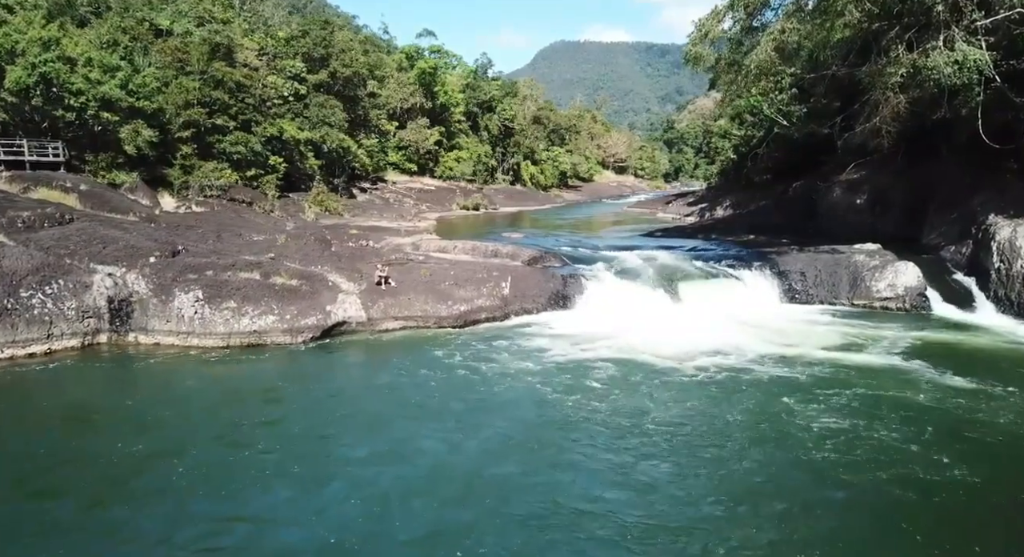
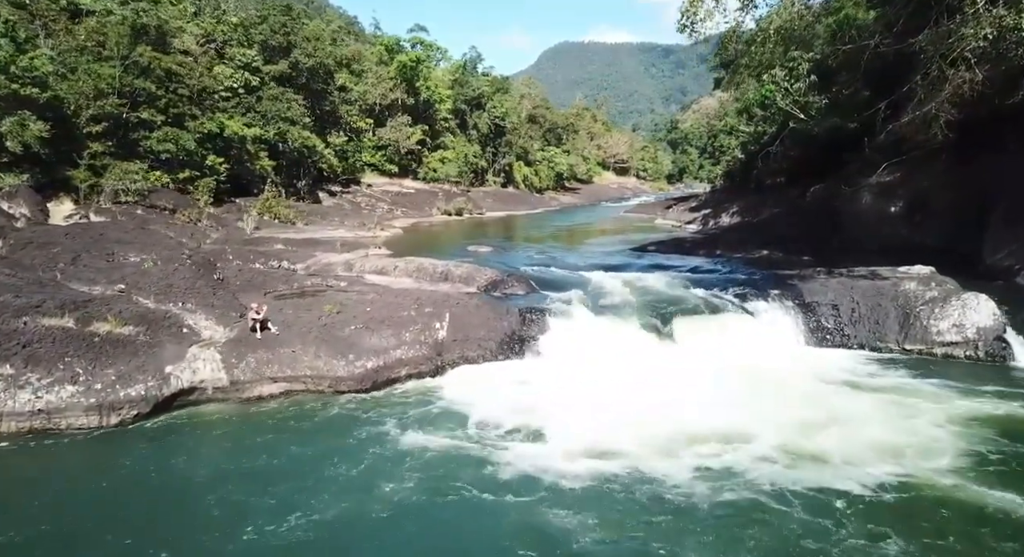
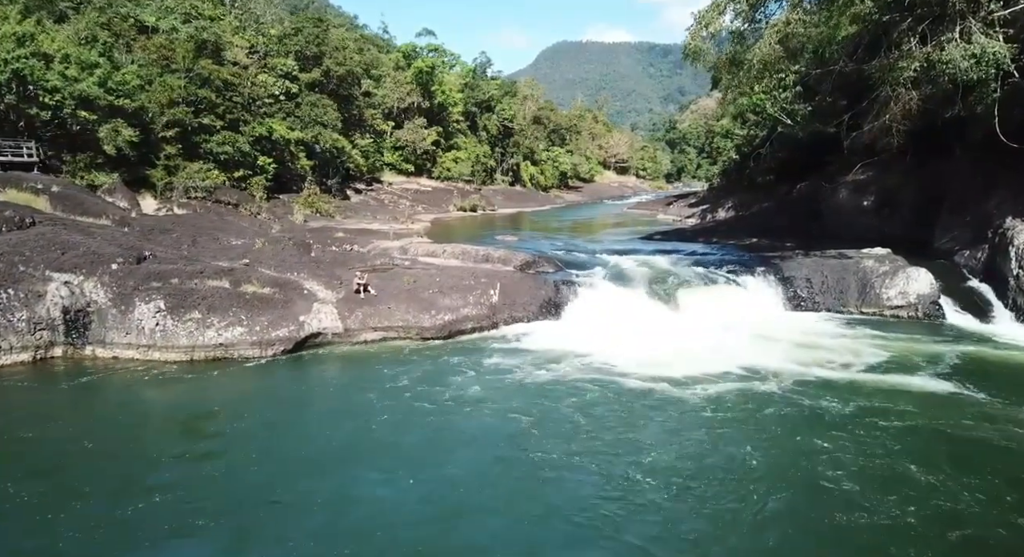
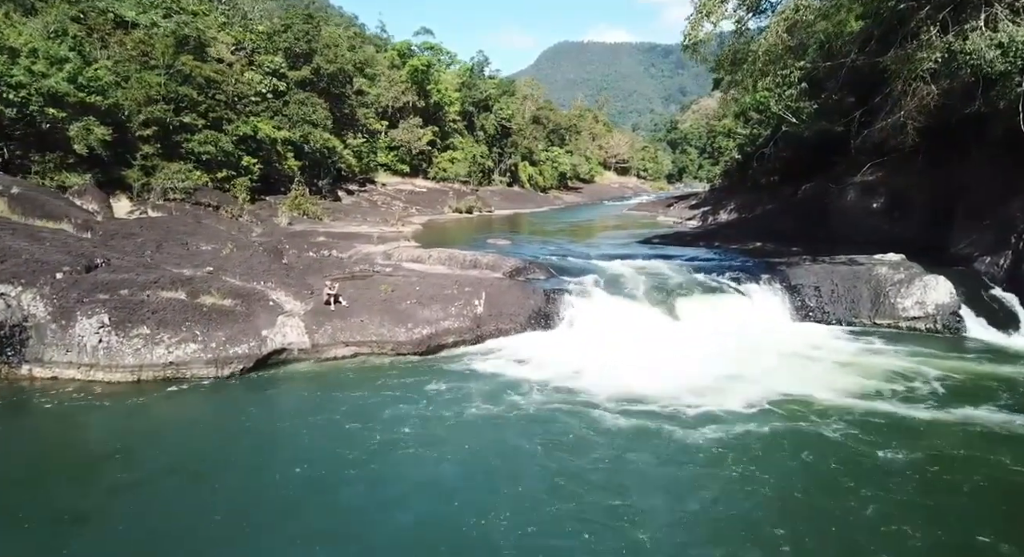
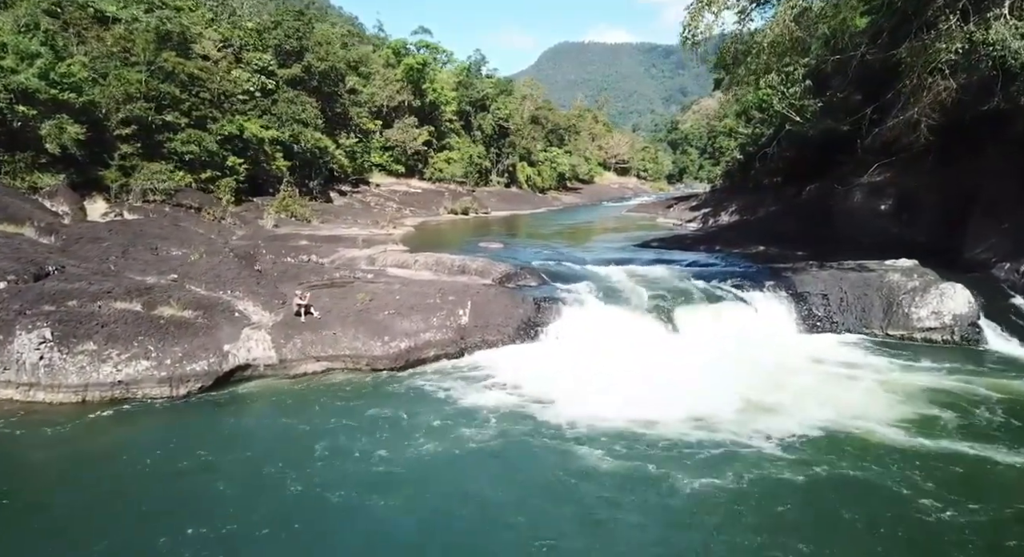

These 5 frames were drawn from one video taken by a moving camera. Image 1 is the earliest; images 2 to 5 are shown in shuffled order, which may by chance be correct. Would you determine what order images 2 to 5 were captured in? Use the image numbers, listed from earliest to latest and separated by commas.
3, 4, 5, 2
